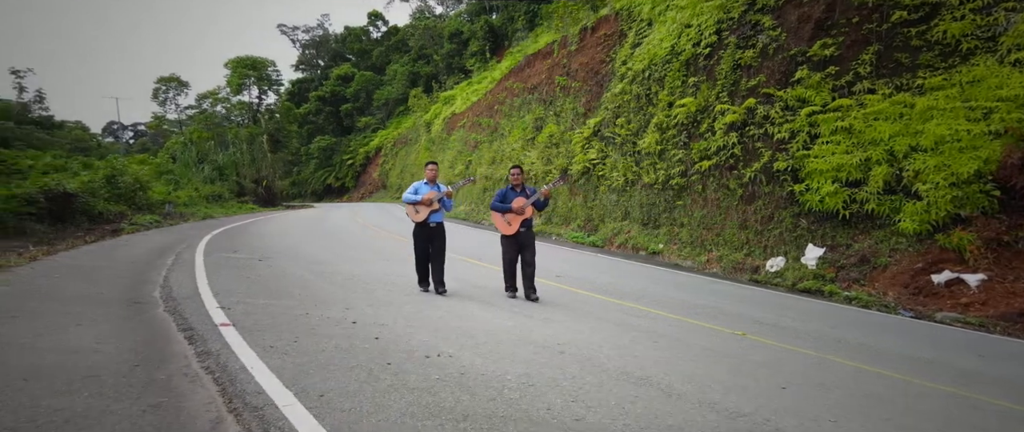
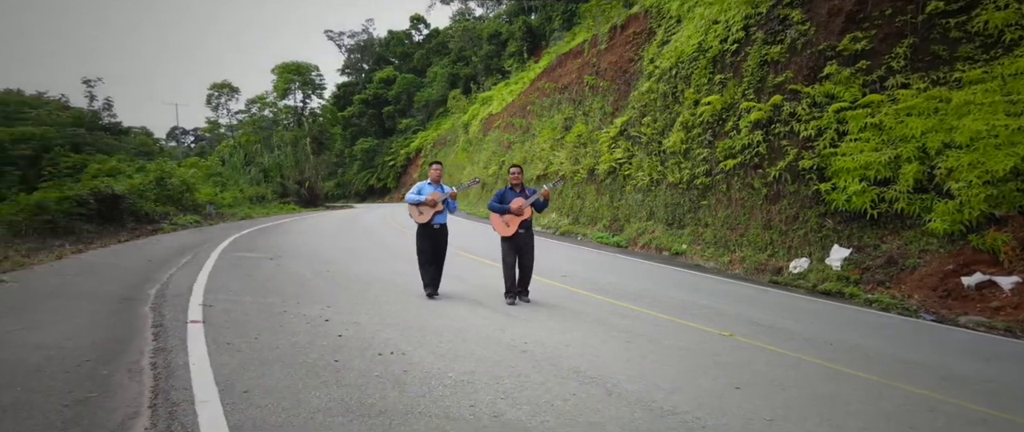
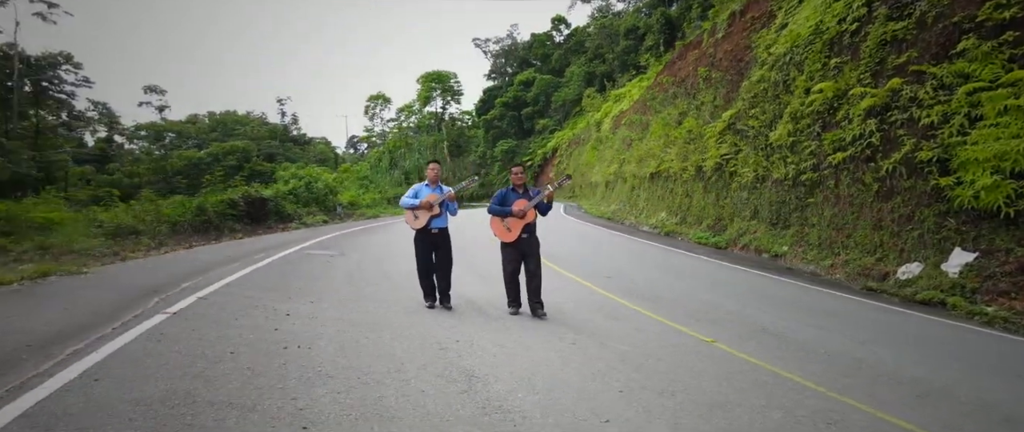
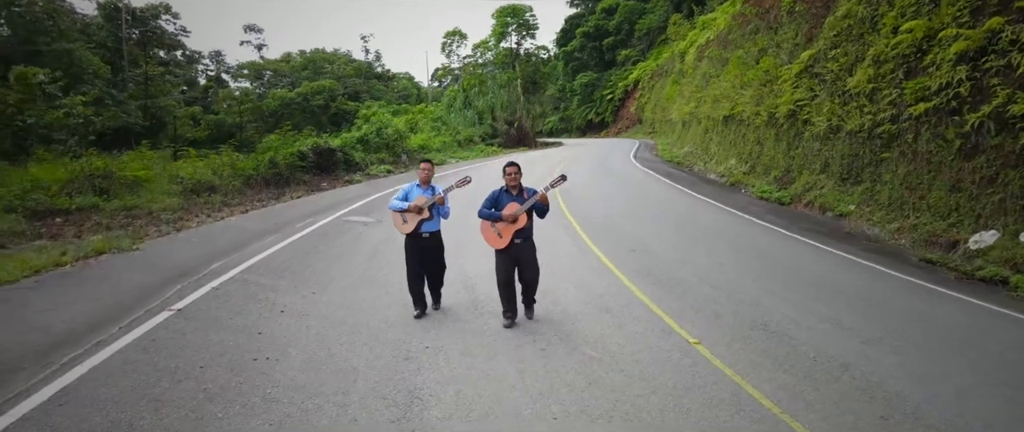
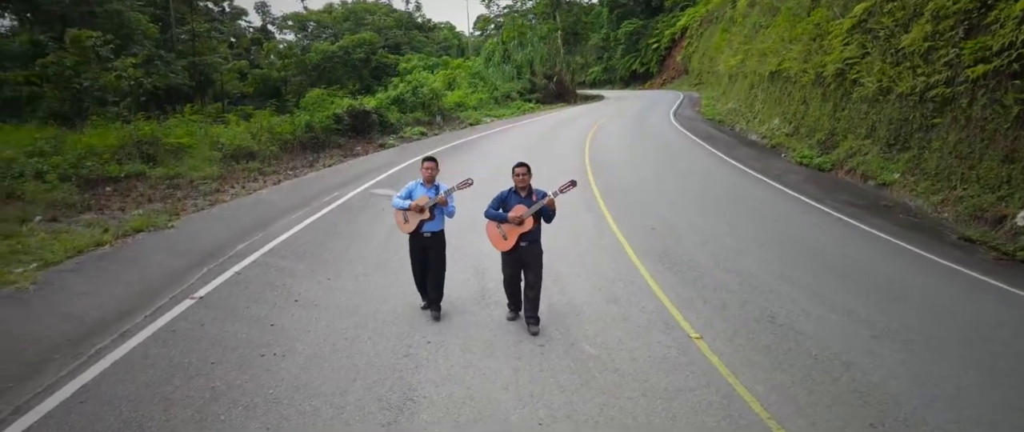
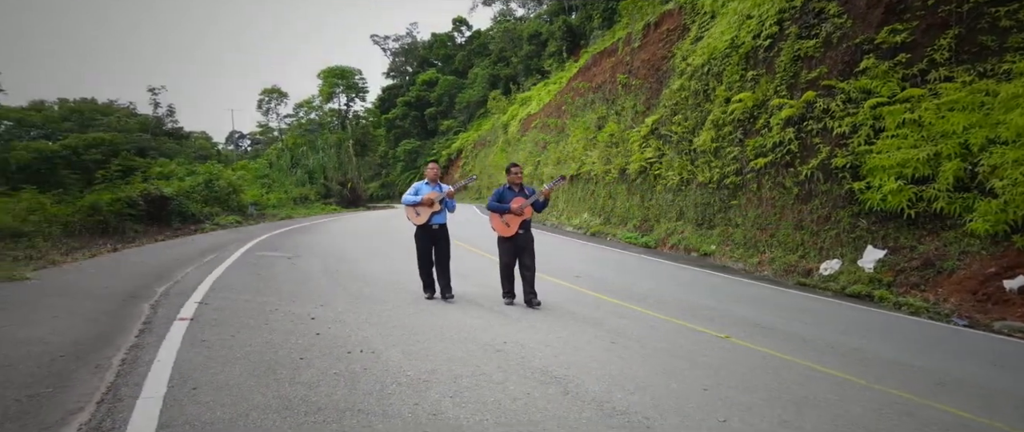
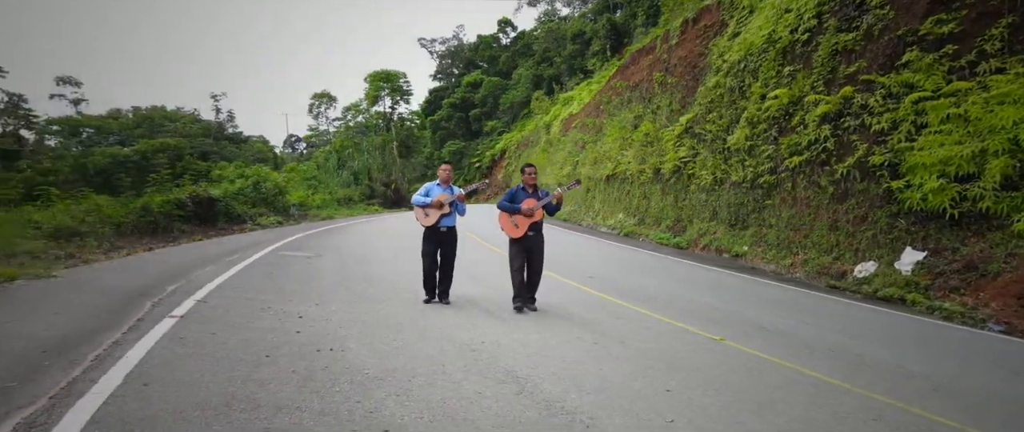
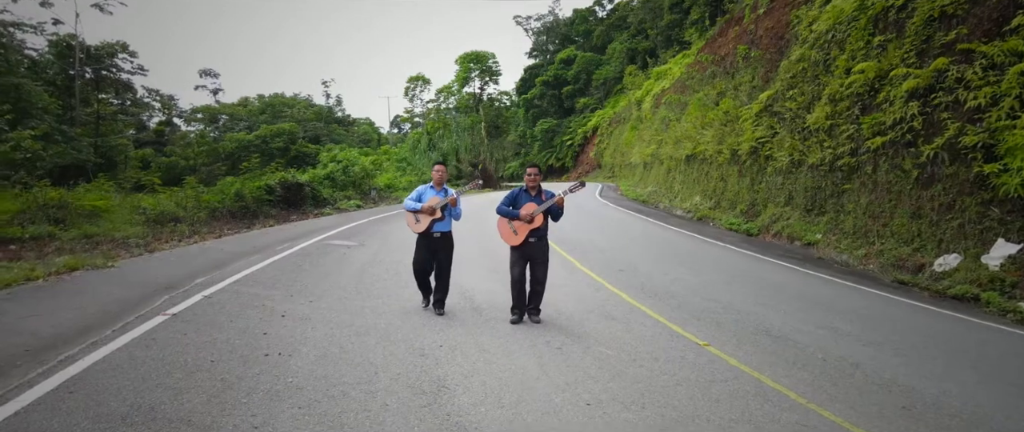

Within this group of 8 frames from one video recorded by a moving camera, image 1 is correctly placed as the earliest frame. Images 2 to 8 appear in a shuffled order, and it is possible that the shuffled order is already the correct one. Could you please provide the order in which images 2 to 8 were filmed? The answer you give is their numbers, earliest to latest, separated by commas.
2, 6, 7, 3, 8, 4, 5
